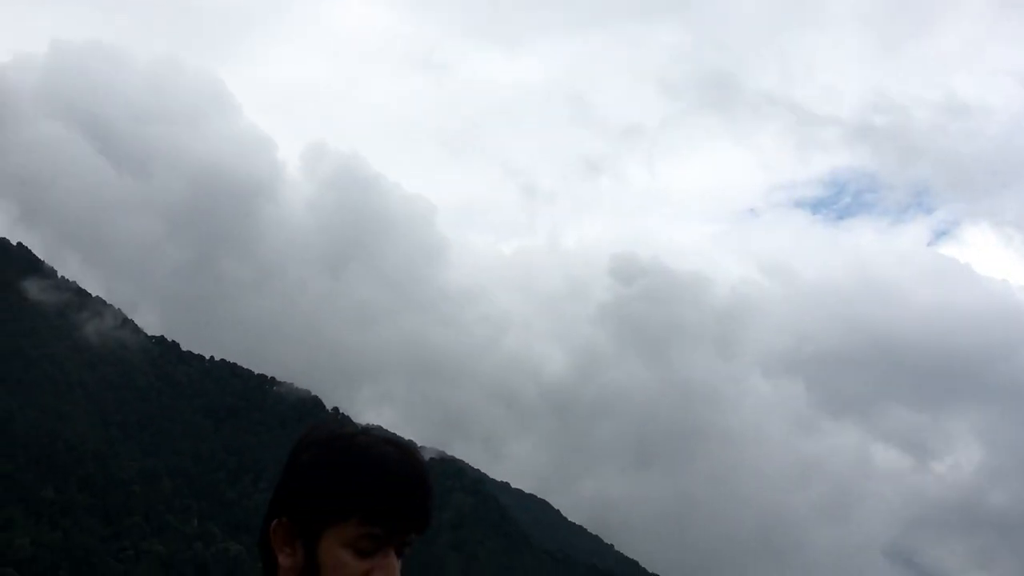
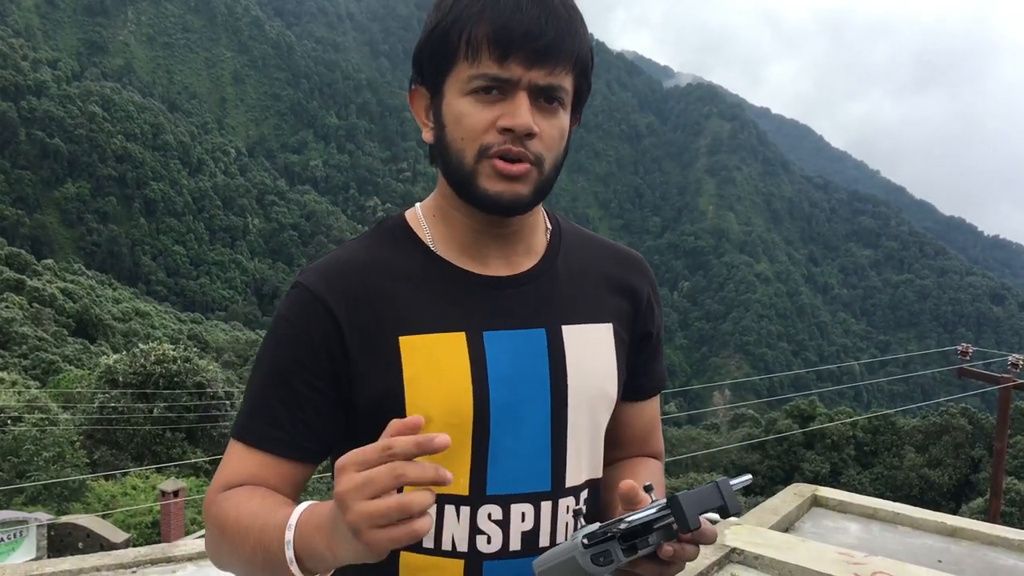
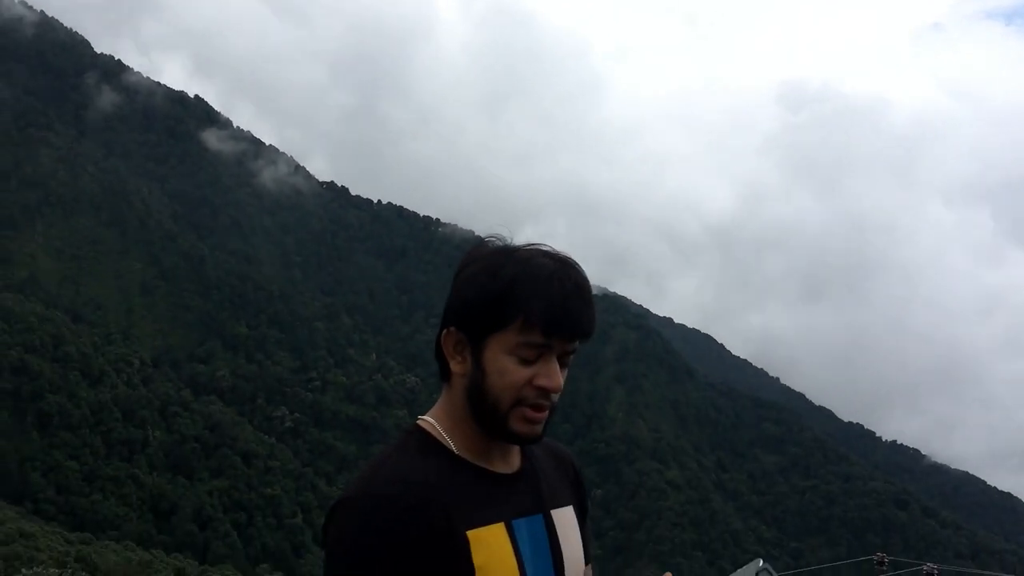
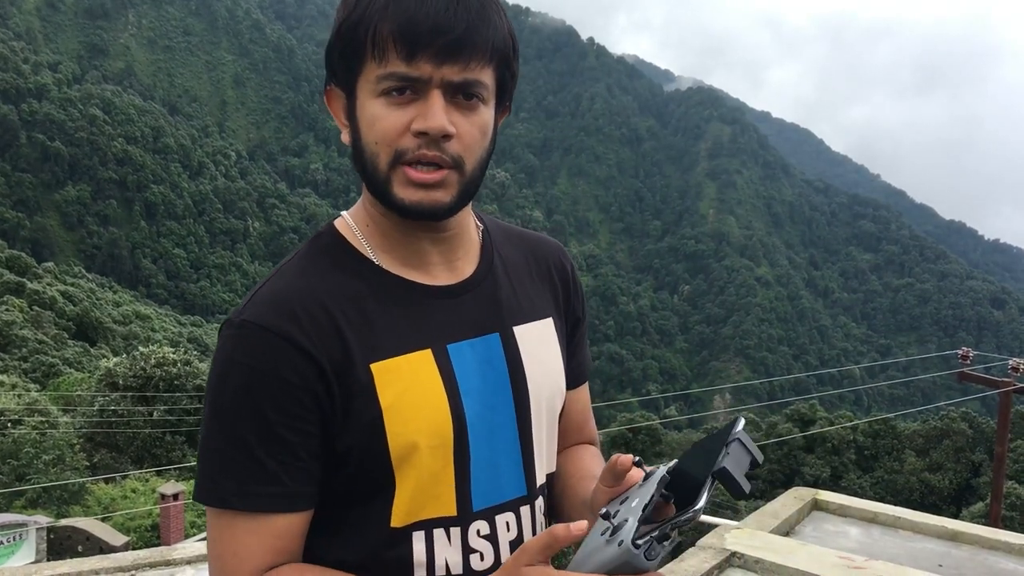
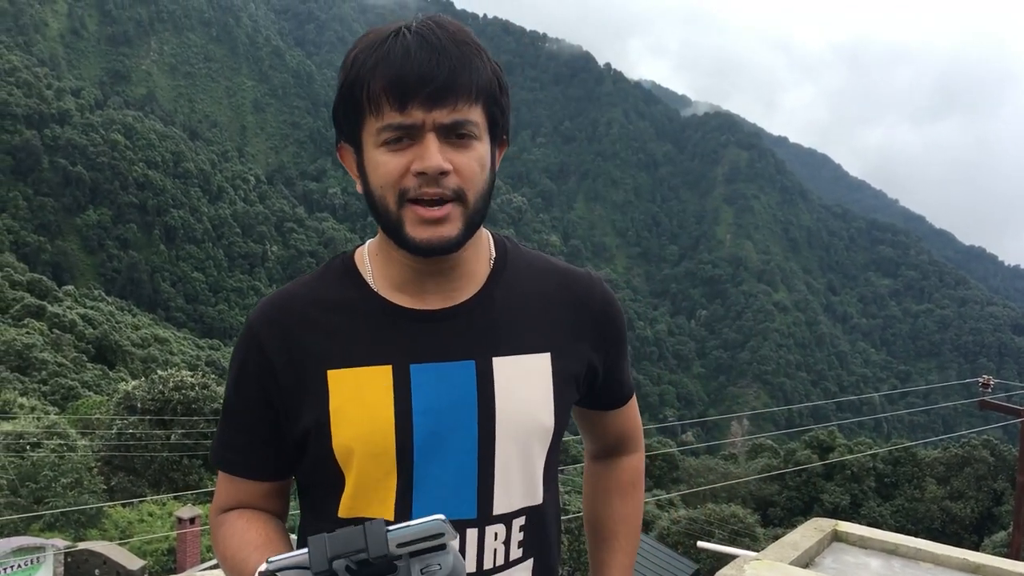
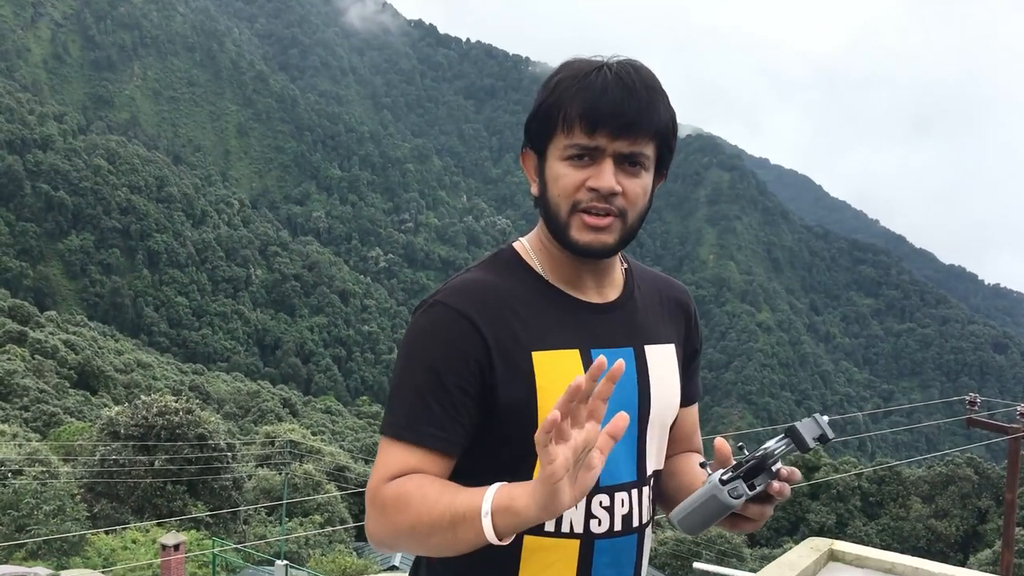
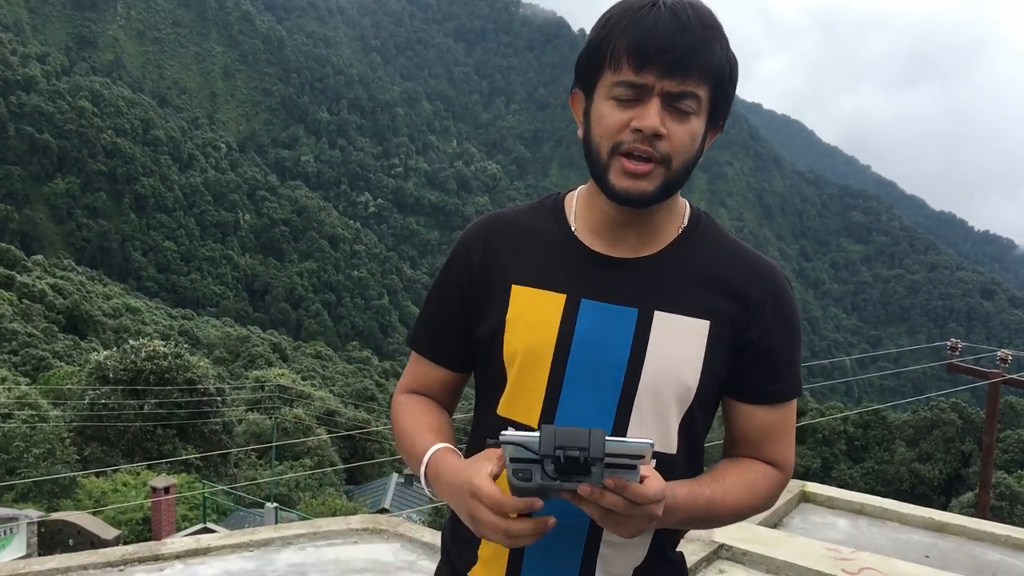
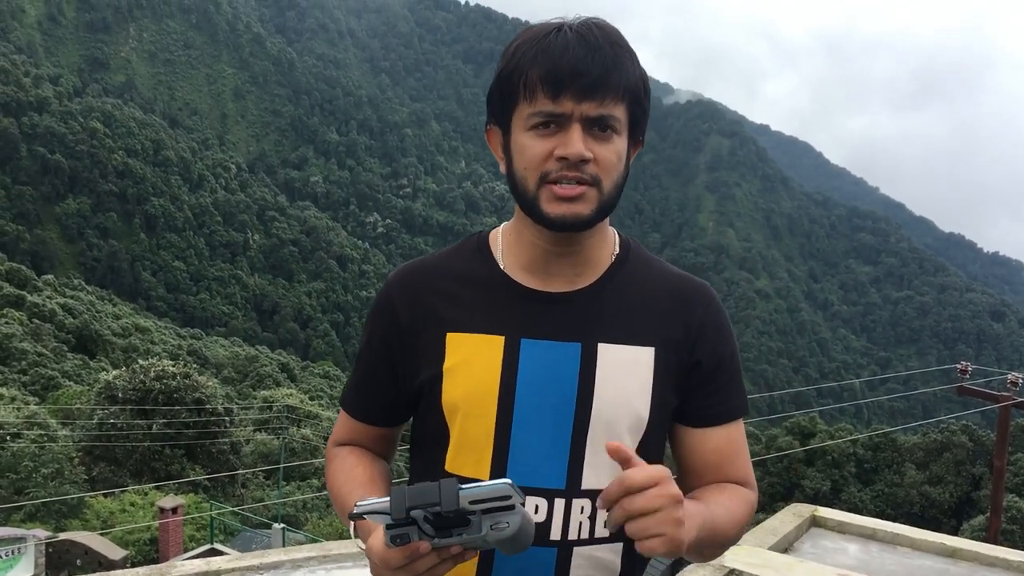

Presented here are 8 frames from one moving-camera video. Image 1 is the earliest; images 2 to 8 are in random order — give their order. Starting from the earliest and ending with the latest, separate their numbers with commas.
3, 6, 4, 2, 7, 8, 5
